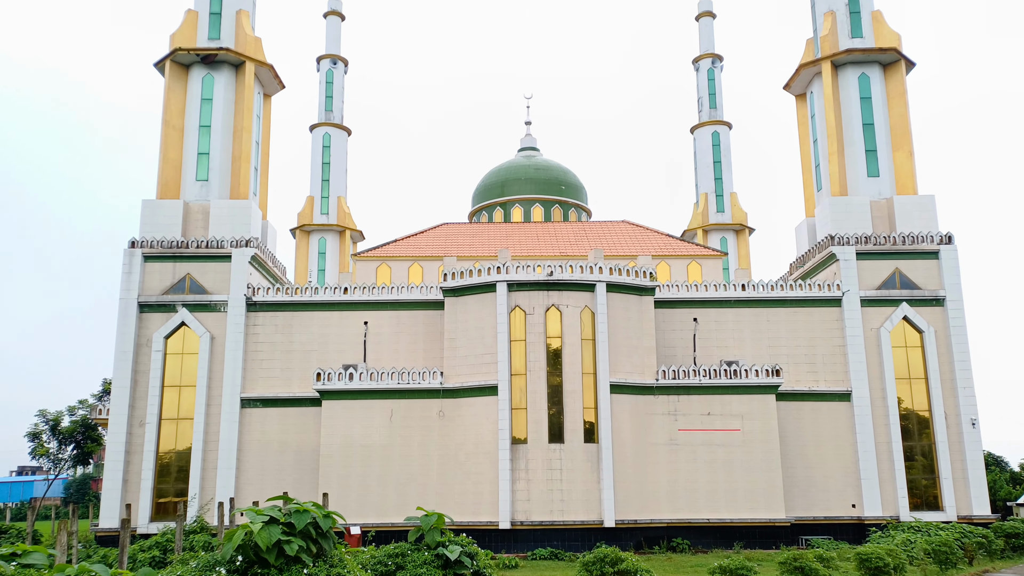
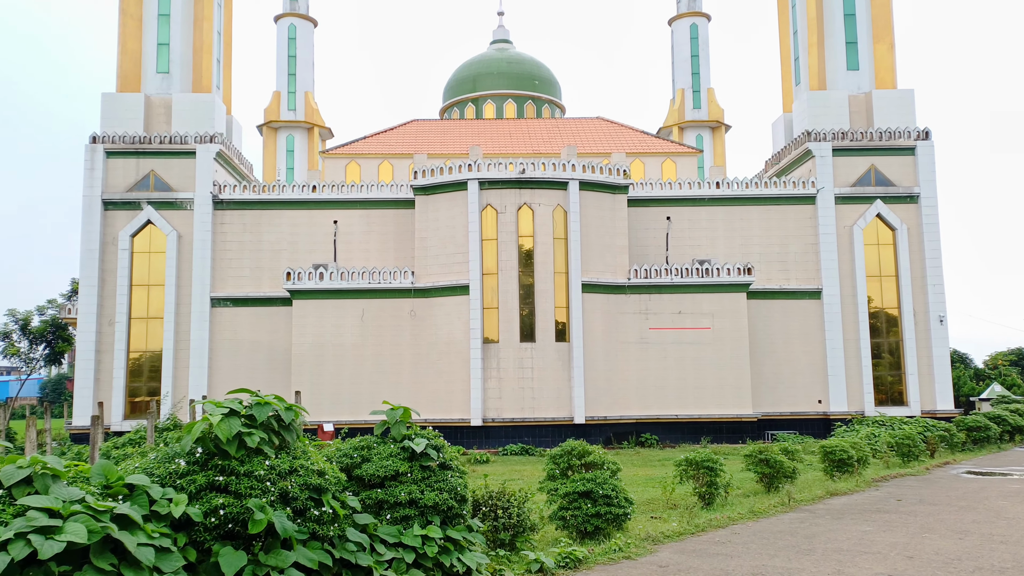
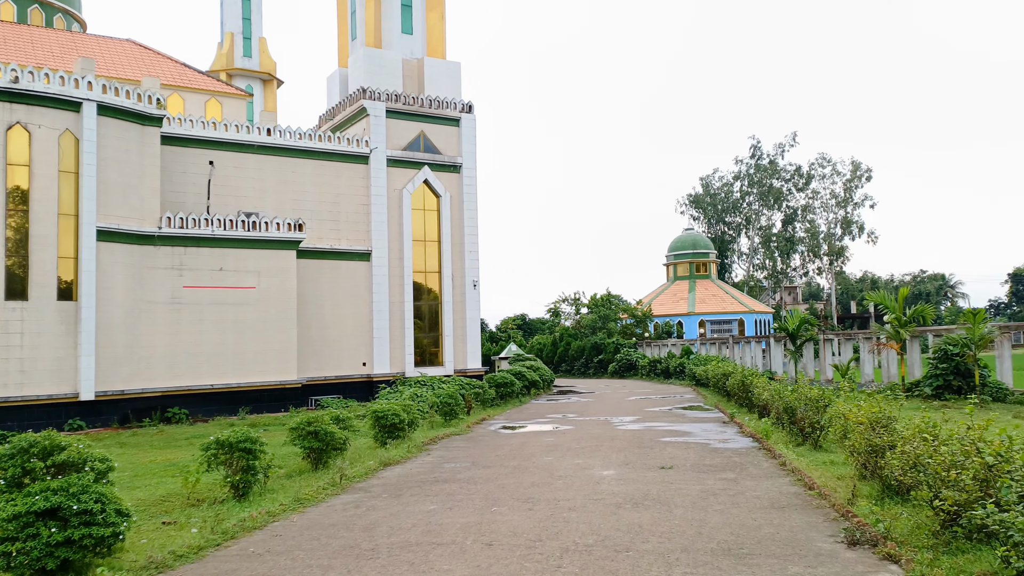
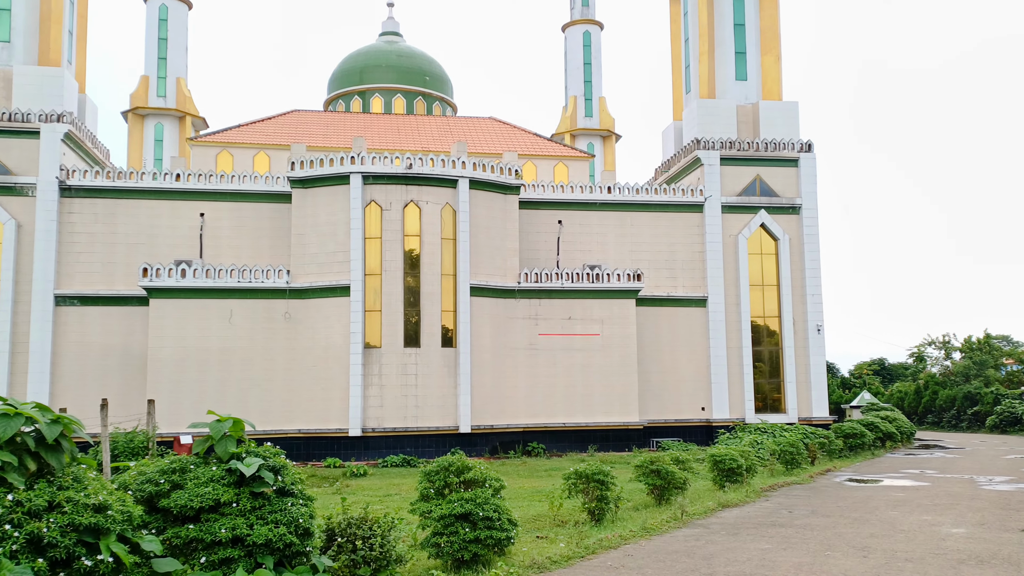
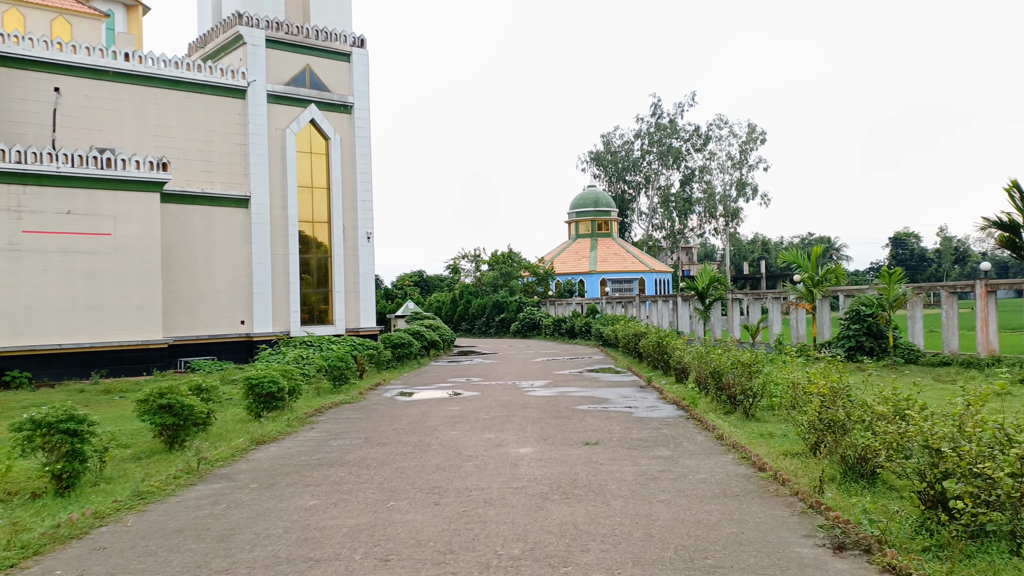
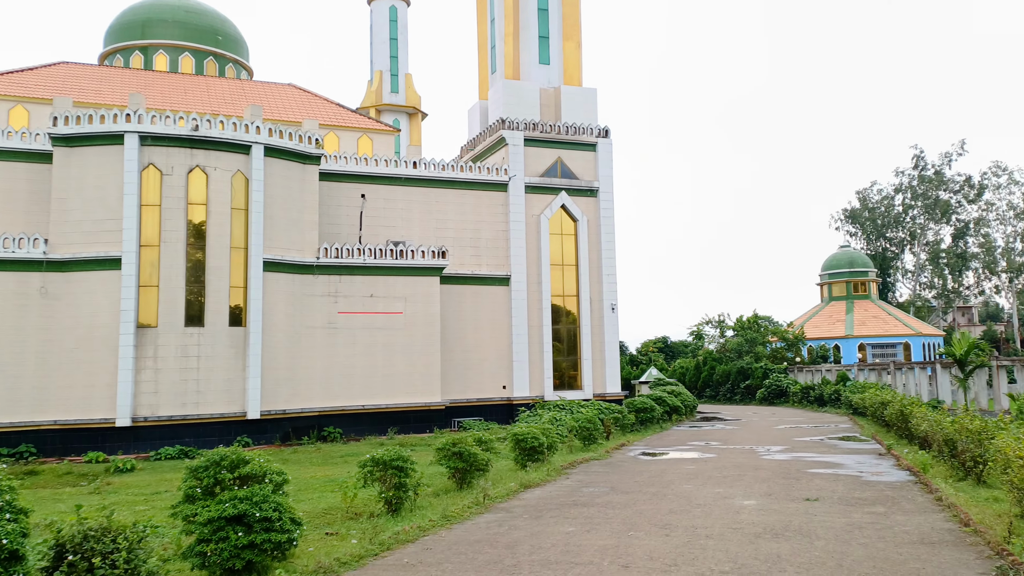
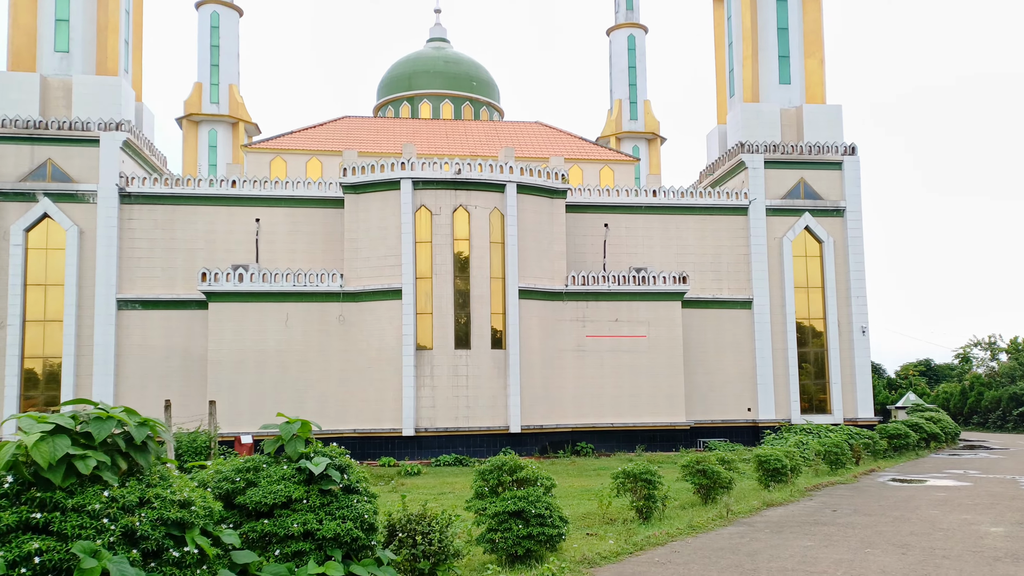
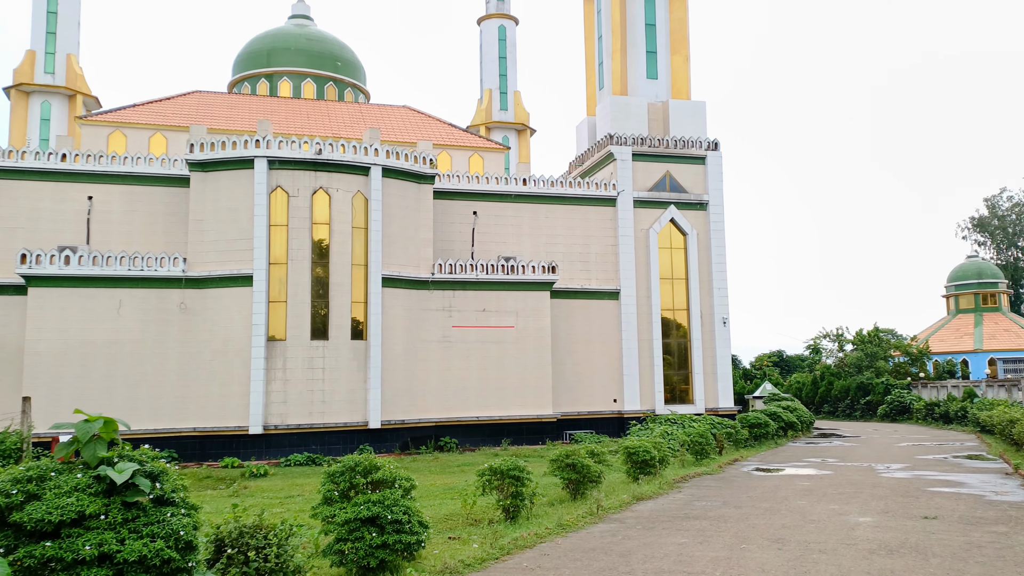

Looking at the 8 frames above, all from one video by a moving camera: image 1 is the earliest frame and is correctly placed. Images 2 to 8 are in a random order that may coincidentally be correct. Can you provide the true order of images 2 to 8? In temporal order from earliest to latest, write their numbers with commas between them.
2, 7, 4, 8, 6, 3, 5
